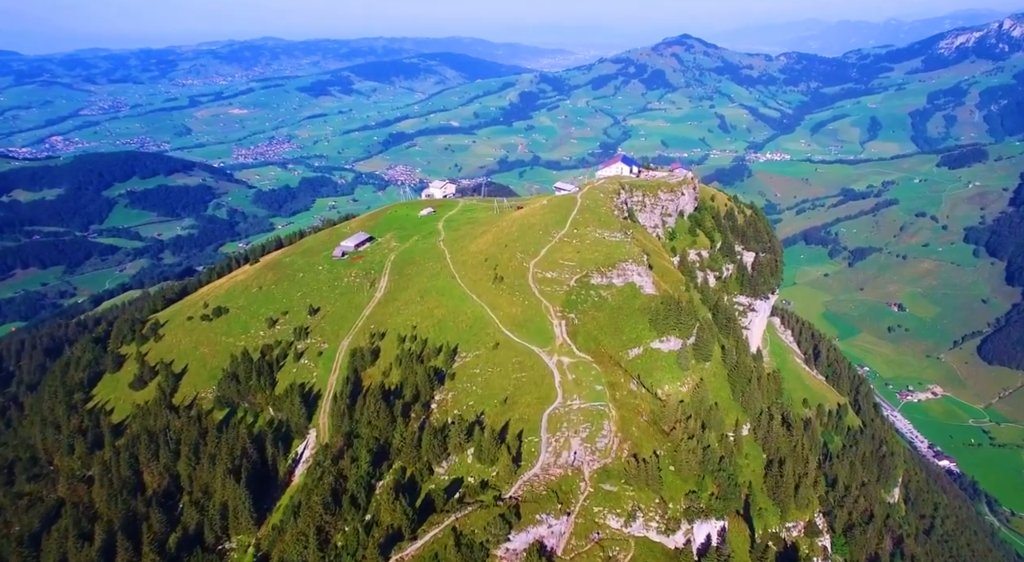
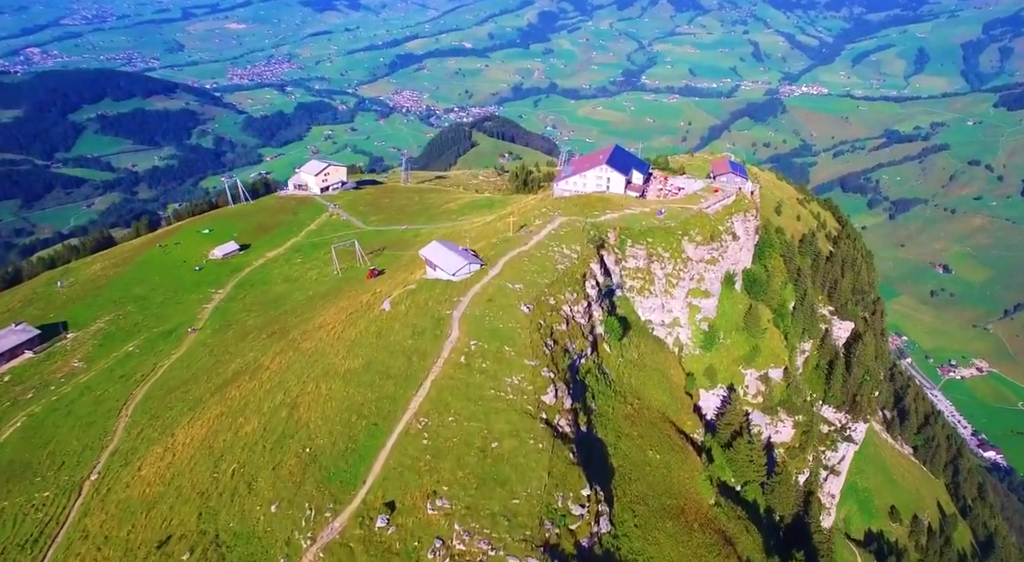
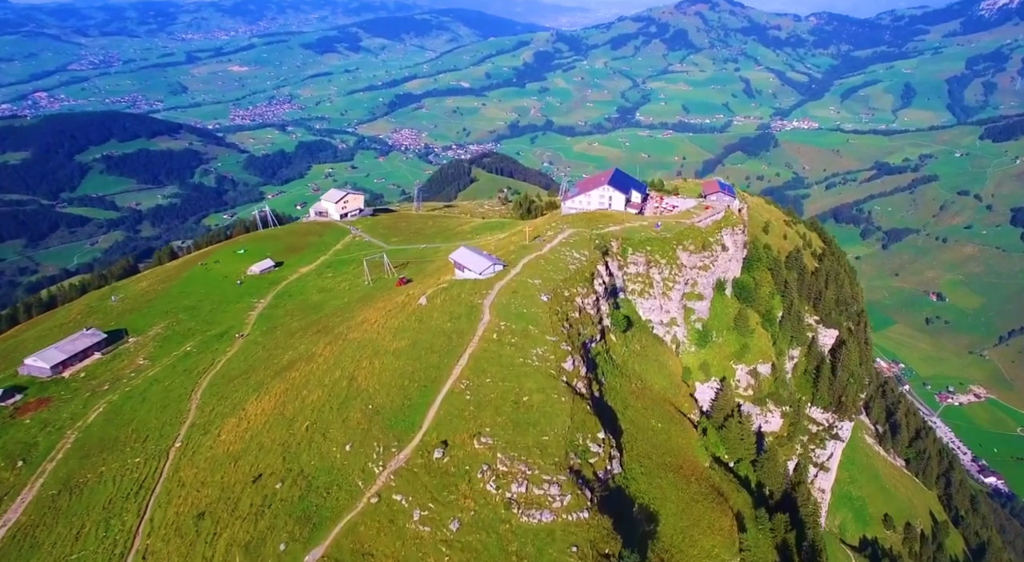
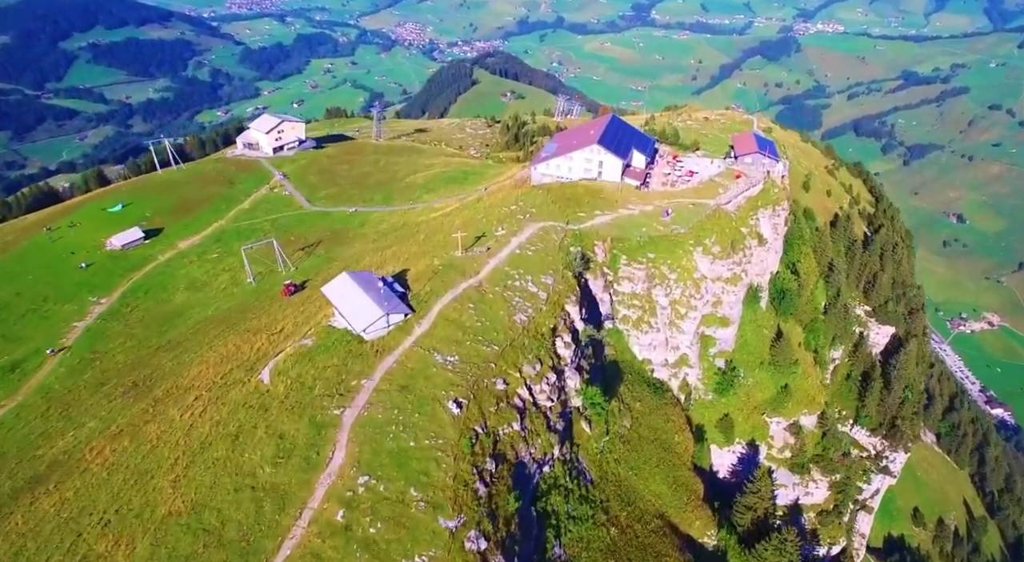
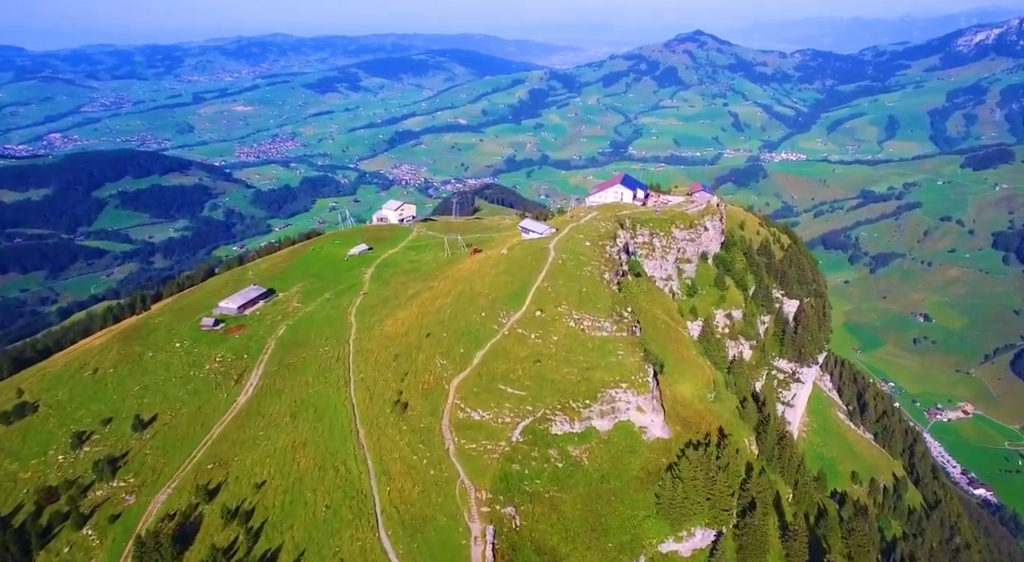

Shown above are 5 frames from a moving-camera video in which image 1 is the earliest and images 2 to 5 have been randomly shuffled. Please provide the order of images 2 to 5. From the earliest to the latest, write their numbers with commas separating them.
5, 3, 2, 4
